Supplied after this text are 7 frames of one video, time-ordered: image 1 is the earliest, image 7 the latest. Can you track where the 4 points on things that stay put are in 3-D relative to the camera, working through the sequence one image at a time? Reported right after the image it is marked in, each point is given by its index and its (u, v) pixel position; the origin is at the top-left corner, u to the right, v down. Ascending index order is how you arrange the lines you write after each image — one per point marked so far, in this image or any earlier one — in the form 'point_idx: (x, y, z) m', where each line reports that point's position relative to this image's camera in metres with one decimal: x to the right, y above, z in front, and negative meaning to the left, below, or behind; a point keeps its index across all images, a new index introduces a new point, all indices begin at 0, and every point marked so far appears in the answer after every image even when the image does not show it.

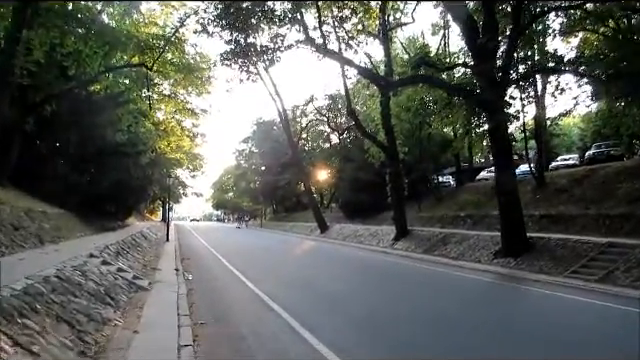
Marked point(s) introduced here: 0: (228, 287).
0: (-2.0, -2.4, +13.5) m
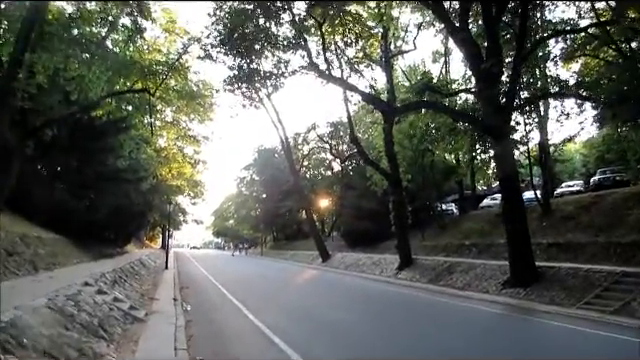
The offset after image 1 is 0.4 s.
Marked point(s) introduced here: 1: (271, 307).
0: (-1.9, -3.0, +13.0) m
1: (-1.2, -3.3, +15.8) m
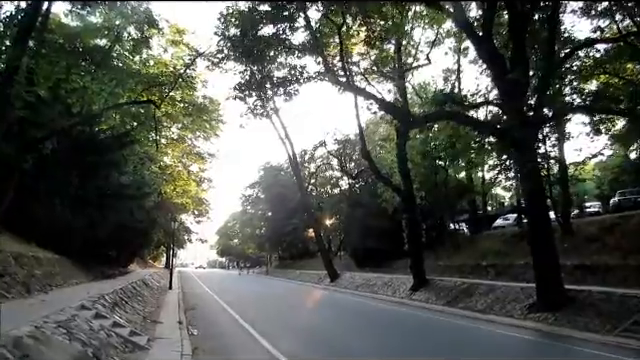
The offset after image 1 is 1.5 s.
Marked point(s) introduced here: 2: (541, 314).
0: (-1.6, -3.3, +11.9) m
1: (-0.8, -3.7, +14.8) m
2: (+5.9, -3.6, +16.1) m
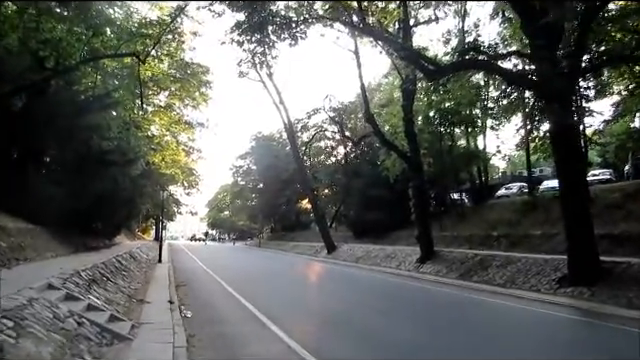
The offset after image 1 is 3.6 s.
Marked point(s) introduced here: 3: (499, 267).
0: (-1.3, -2.5, +10.2) m
1: (-0.6, -2.8, +13.0) m
2: (+6.1, -2.6, +14.5) m
3: (+5.5, -2.7, +18.7) m
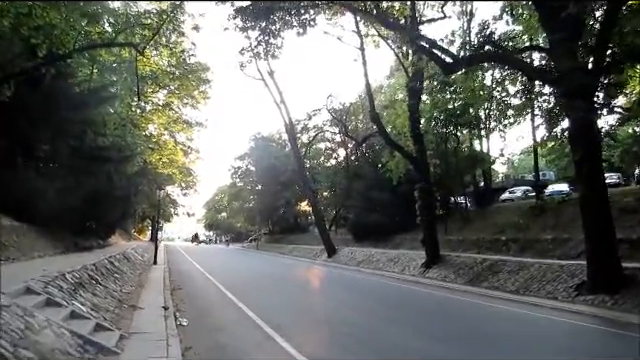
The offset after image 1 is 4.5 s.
0: (-1.2, -2.4, +9.3) m
1: (-0.5, -2.8, +12.2) m
2: (+6.2, -2.6, +13.7) m
3: (+5.6, -2.7, +17.8) m
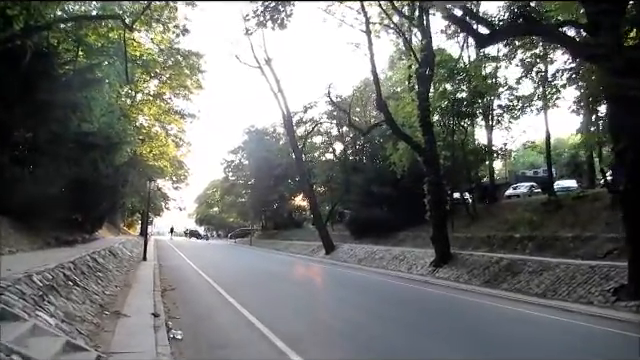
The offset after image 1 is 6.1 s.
0: (-0.9, -2.2, +7.7) m
1: (-0.3, -2.5, +10.6) m
2: (+6.4, -2.5, +12.2) m
3: (+5.8, -2.5, +16.4) m
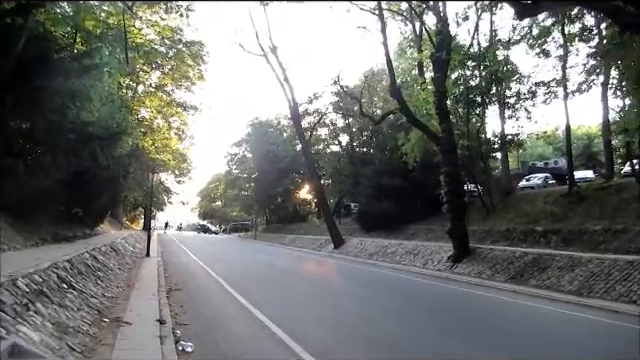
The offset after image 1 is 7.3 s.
0: (-0.6, -2.1, +6.7) m
1: (+0.1, -2.4, +9.6) m
2: (+6.8, -2.2, +11.1) m
3: (+6.2, -2.2, +15.3) m
